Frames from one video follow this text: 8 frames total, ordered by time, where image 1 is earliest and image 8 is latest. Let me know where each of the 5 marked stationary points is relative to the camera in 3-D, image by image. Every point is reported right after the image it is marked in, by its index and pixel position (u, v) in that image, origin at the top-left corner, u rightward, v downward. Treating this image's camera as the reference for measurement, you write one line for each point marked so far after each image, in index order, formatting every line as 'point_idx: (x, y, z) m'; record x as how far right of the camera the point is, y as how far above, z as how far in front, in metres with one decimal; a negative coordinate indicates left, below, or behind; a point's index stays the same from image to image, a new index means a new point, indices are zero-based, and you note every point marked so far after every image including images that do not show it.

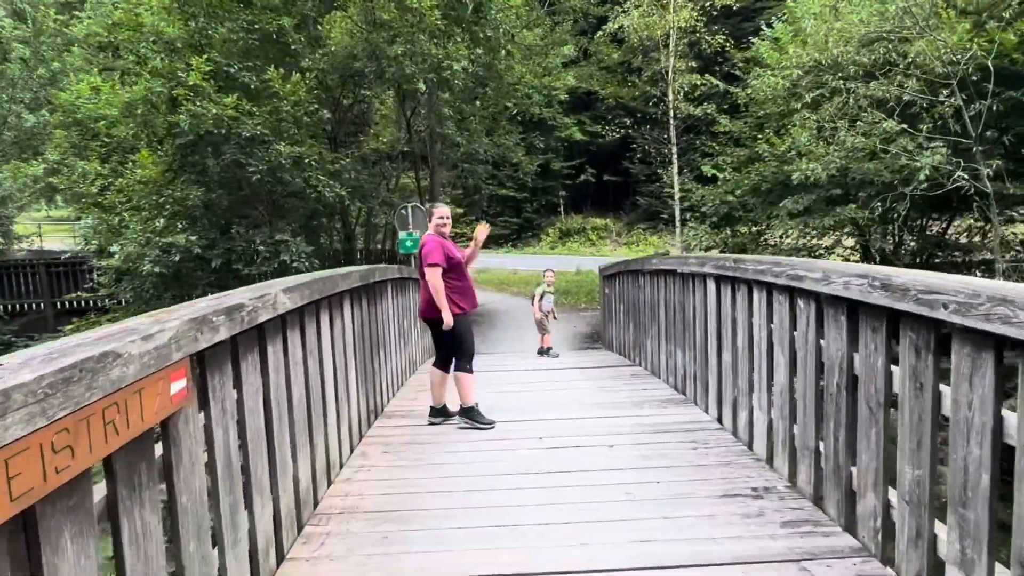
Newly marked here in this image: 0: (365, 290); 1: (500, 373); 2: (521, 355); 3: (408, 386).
0: (-1.0, 0.0, +4.7) m
1: (-0.1, -0.8, +6.9) m
2: (+0.1, -0.8, +8.6) m
3: (-0.9, -0.9, +6.1) m
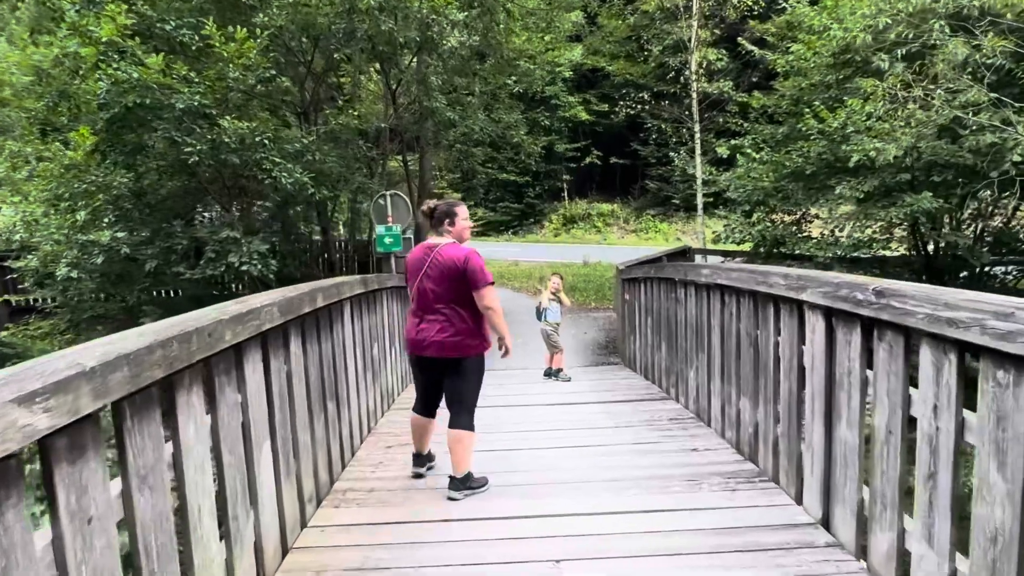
0: (-1.0, -0.2, +3.2) m
1: (-0.1, -1.0, +5.4) m
2: (+0.1, -0.9, +7.1) m
3: (-0.9, -1.0, +4.7) m
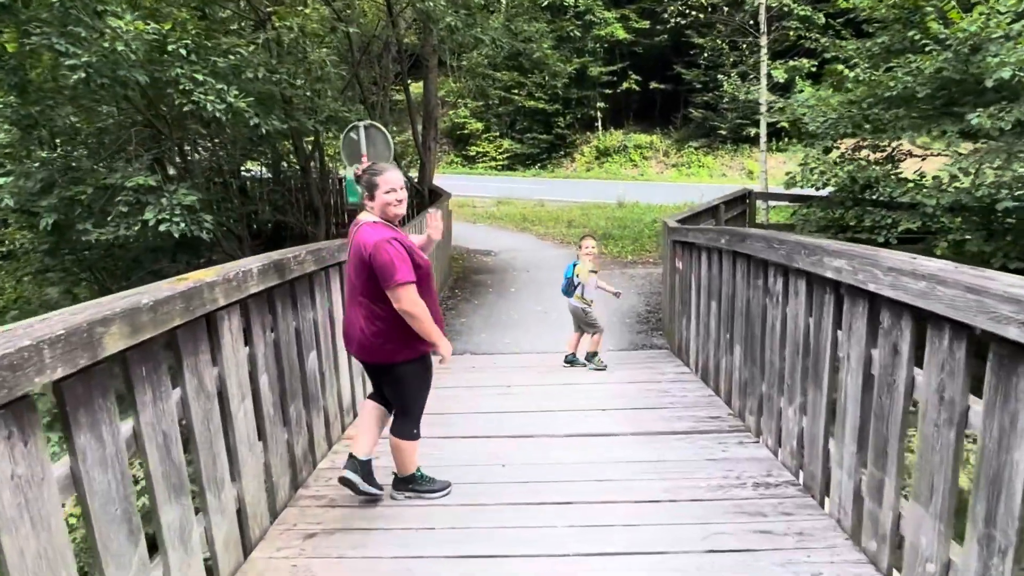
0: (-1.1, -0.3, +1.5) m
1: (-0.1, -0.8, +3.8) m
2: (+0.2, -0.6, +5.4) m
3: (-0.9, -1.0, +3.1) m
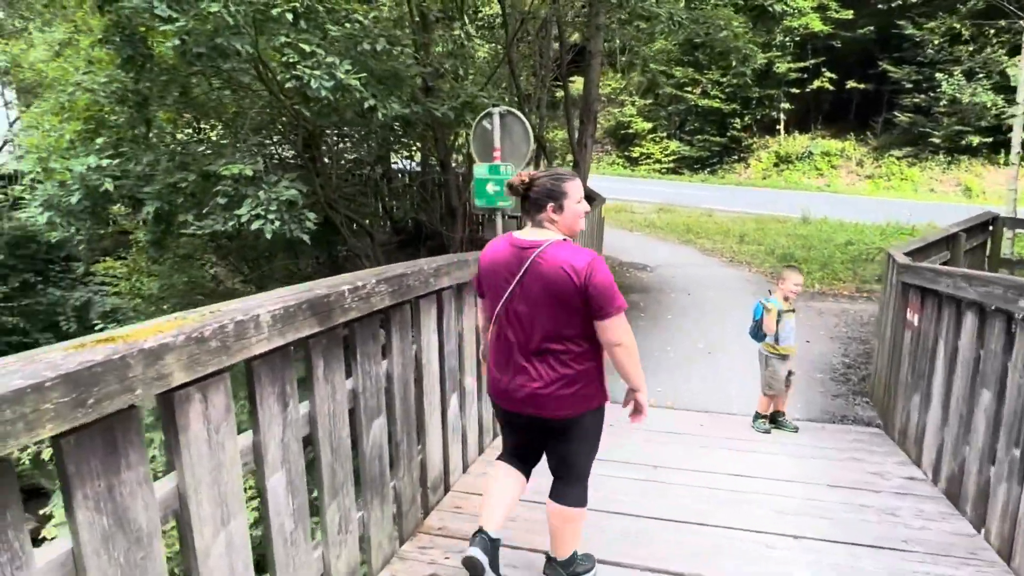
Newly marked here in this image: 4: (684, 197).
0: (-1.0, -0.4, +0.6) m
1: (+0.4, -1.1, +2.6) m
2: (+1.1, -0.9, +4.1) m
3: (-0.6, -1.1, +2.0) m
4: (+4.3, +2.3, +16.9) m
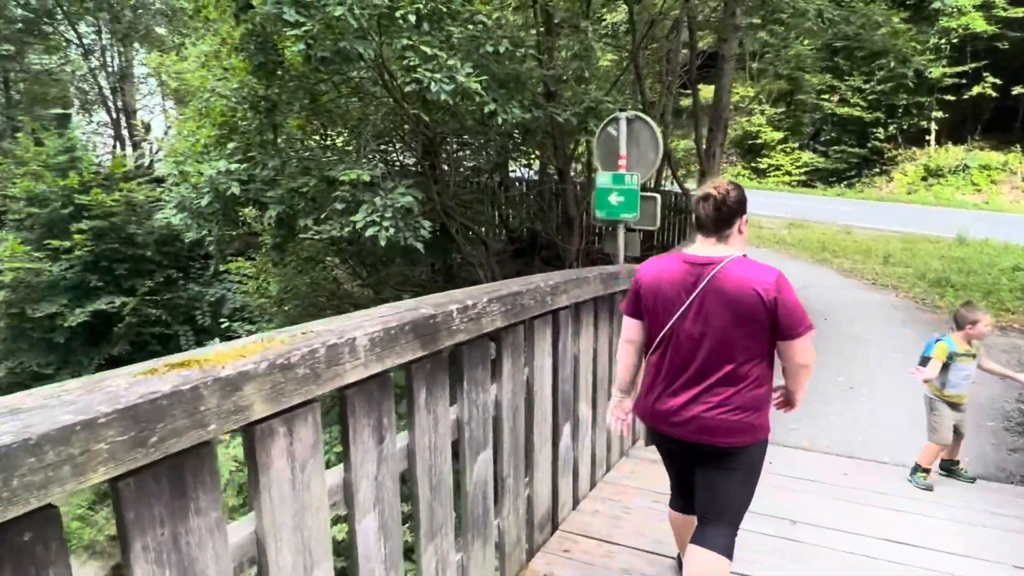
0: (-0.9, -0.4, +0.5) m
1: (+0.8, -1.2, +2.2) m
2: (+1.7, -1.0, +3.6) m
3: (-0.3, -1.2, +1.8) m
4: (+7.0, +1.8, +15.7) m
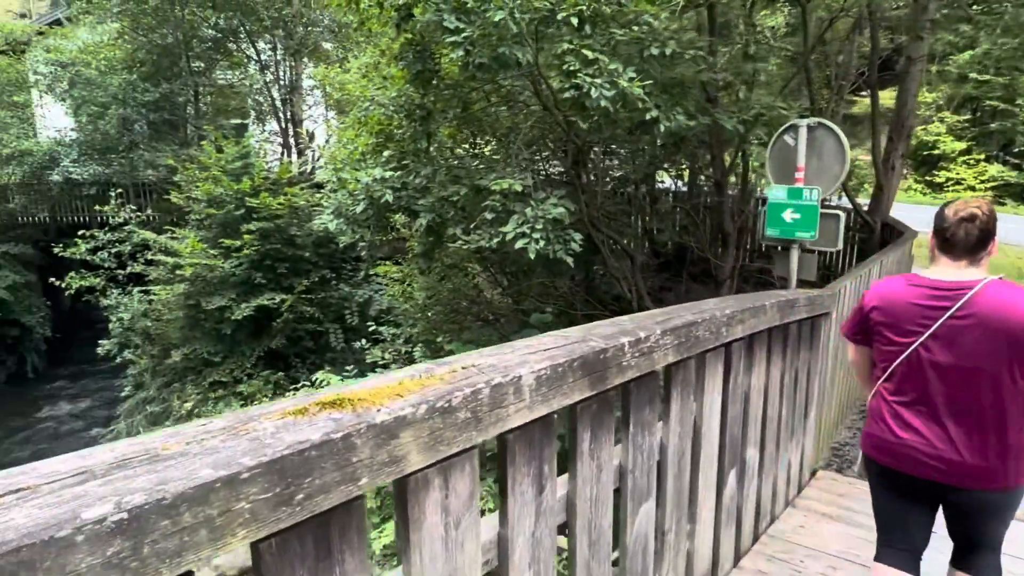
0: (-0.7, -0.4, +0.4) m
1: (+1.2, -1.3, +1.7) m
2: (+2.4, -1.2, +2.9) m
3: (+0.1, -1.2, +1.6) m
4: (+10.1, +1.1, +13.8) m
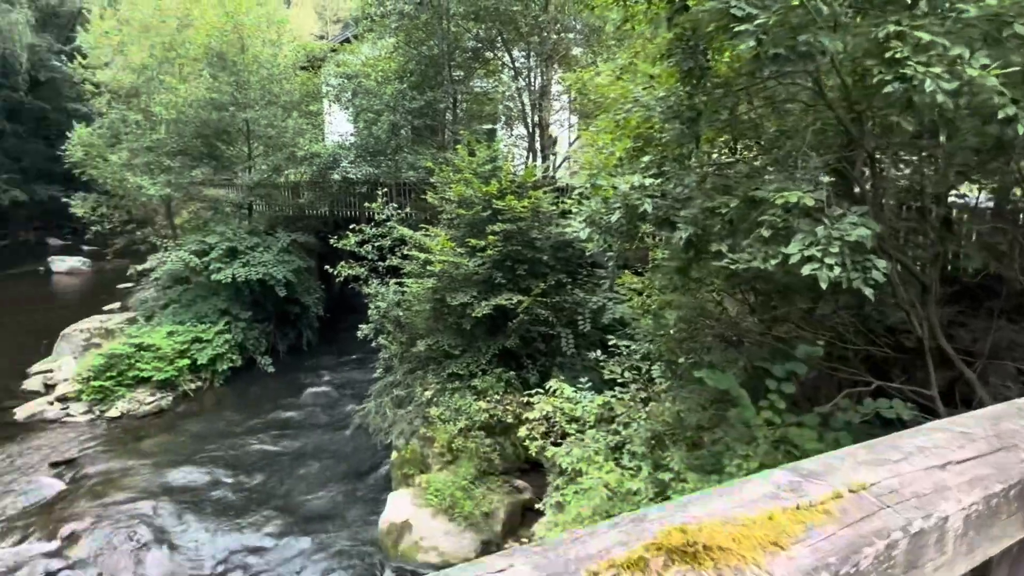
0: (-0.5, -0.5, +0.2) m
1: (+1.7, -1.5, +0.8) m
2: (+3.2, -1.5, +1.6) m
3: (+0.6, -1.3, +1.1) m
4: (+14.2, +0.1, +9.4) m
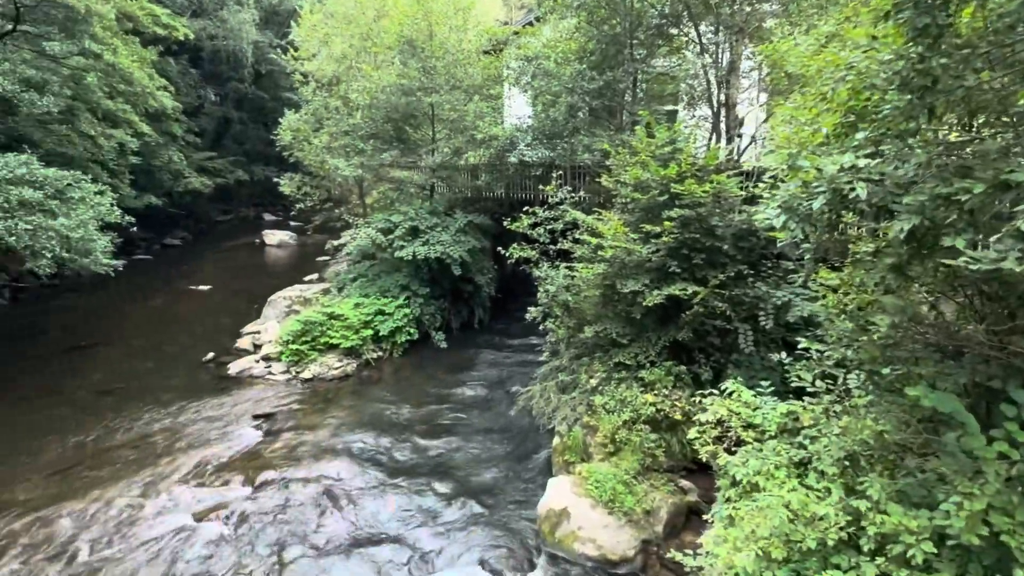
0: (-0.5, -0.5, 0.0) m
1: (+1.8, -1.6, +0.1) m
2: (+3.4, -1.7, +0.5) m
3: (+0.8, -1.4, +0.6) m
4: (+16.0, -0.5, +5.4) m
